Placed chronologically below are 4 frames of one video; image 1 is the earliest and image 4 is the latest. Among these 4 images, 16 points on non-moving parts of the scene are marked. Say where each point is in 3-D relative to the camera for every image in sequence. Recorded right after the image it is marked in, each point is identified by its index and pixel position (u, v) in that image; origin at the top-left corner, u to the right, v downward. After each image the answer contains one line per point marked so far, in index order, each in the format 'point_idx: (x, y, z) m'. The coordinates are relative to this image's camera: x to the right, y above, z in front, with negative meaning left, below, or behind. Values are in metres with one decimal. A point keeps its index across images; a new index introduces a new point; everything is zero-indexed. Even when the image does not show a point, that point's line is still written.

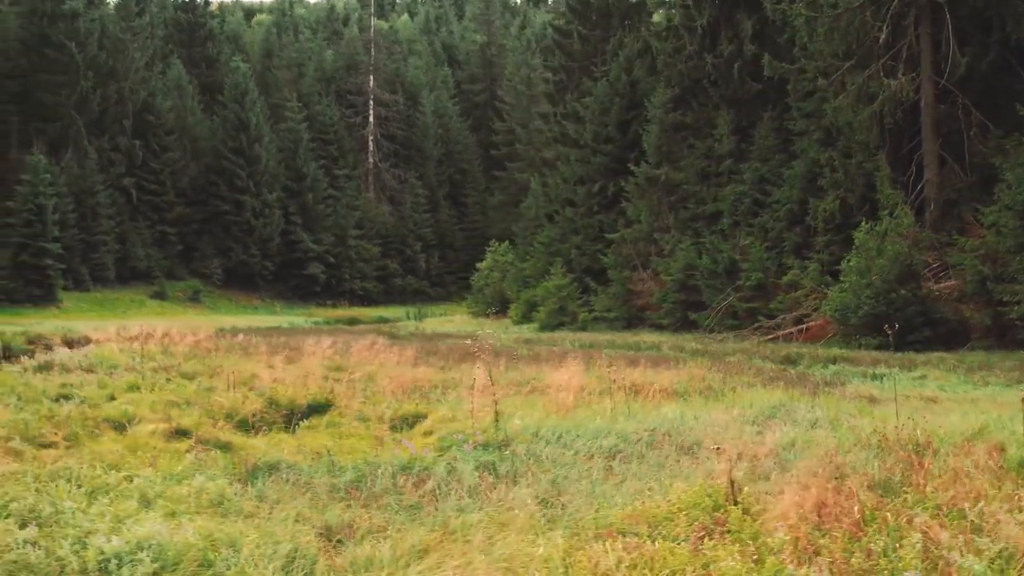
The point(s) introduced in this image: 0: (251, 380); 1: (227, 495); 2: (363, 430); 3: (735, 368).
0: (-3.0, -1.1, +14.1) m
1: (-1.7, -1.3, +7.5) m
2: (-1.3, -1.3, +10.6) m
3: (+3.0, -1.0, +15.7) m
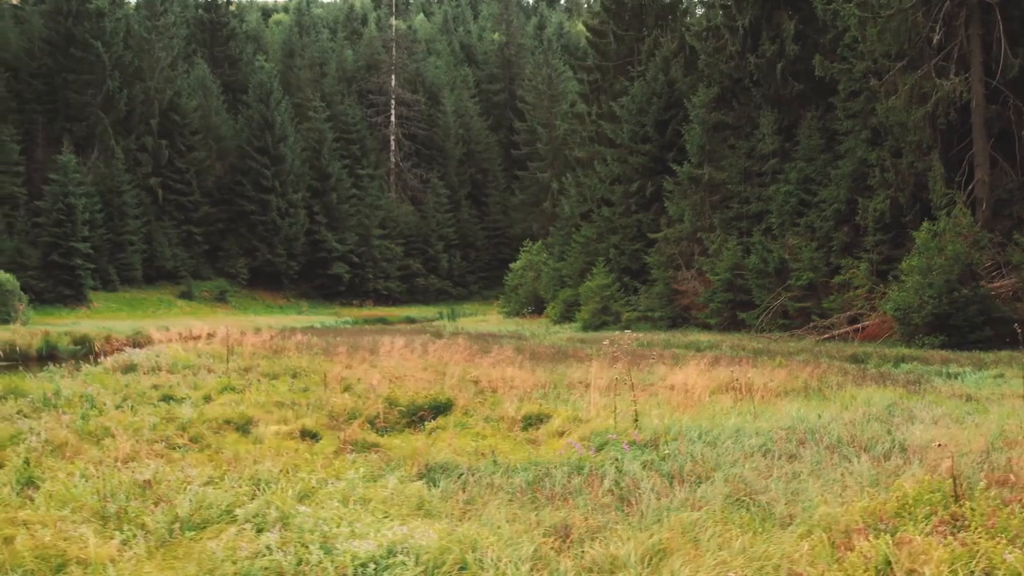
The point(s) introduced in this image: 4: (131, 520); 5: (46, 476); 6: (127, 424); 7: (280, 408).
0: (-1.9, -1.1, +14.1) m
1: (-0.5, -1.3, +7.5) m
2: (-0.1, -1.3, +10.6) m
3: (+4.1, -1.0, +15.7) m
4: (-2.1, -1.3, +6.6) m
5: (-3.0, -1.2, +7.7) m
6: (-3.5, -1.2, +10.9) m
7: (-2.4, -1.2, +12.6) m
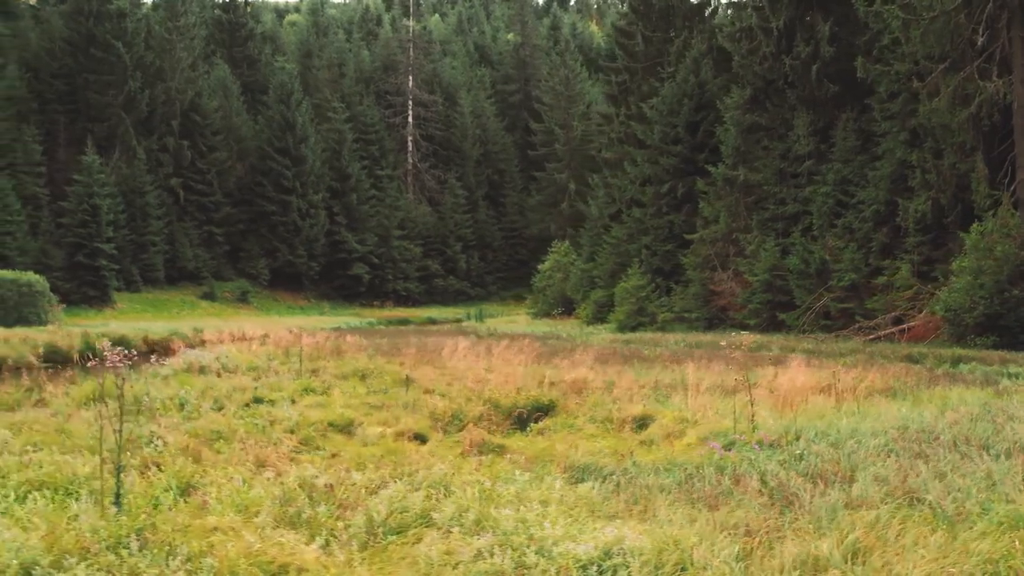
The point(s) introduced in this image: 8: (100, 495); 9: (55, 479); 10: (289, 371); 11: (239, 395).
0: (-0.9, -1.1, +14.1) m
1: (+0.5, -1.3, +7.6) m
2: (+0.9, -1.3, +10.6) m
3: (+5.0, -1.0, +15.9) m
4: (-1.0, -1.3, +6.6) m
5: (-2.0, -1.2, +7.7) m
6: (-2.5, -1.2, +10.9) m
7: (-1.4, -1.3, +12.6) m
8: (-2.4, -1.3, +7.1) m
9: (-2.9, -1.2, +7.6) m
10: (-2.9, -1.1, +15.8) m
11: (-3.0, -1.2, +13.2) m
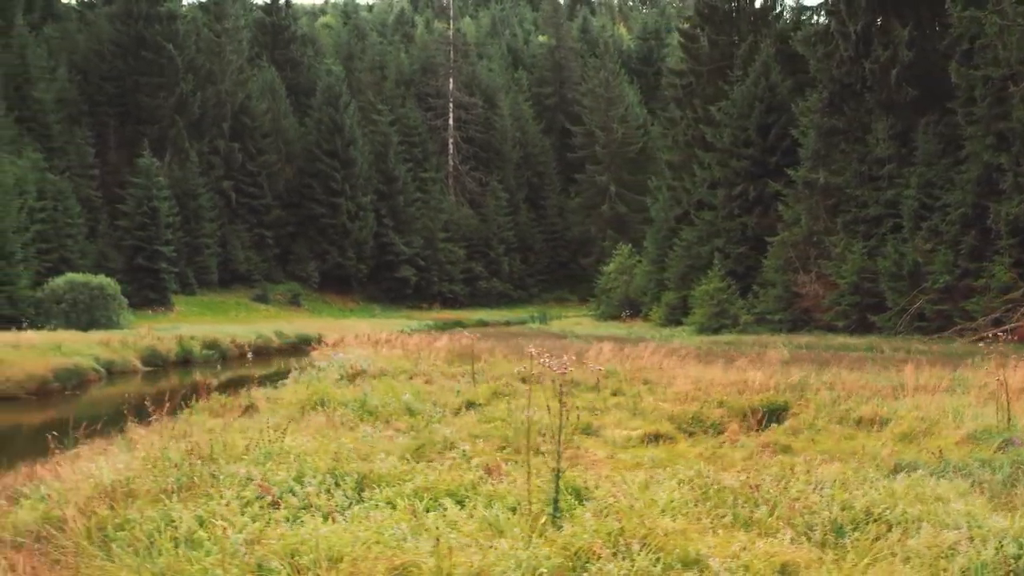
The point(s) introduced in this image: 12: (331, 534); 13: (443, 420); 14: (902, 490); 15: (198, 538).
0: (+1.3, -1.2, +14.2) m
1: (+3.0, -1.3, +7.8) m
2: (+3.2, -1.3, +10.8) m
3: (+7.1, -1.1, +16.2) m
4: (+1.5, -1.3, +6.8) m
5: (+0.5, -1.3, +7.8) m
6: (-0.2, -1.3, +11.0) m
7: (+0.9, -1.3, +12.7) m
8: (0.0, -1.3, +7.2) m
9: (-0.5, -1.3, +7.7) m
10: (-0.7, -1.1, +15.9) m
11: (-0.7, -1.2, +13.2) m
12: (-1.0, -1.3, +6.6) m
13: (-0.7, -1.3, +11.5) m
14: (+2.4, -1.3, +7.5) m
15: (-1.7, -1.4, +6.7) m
